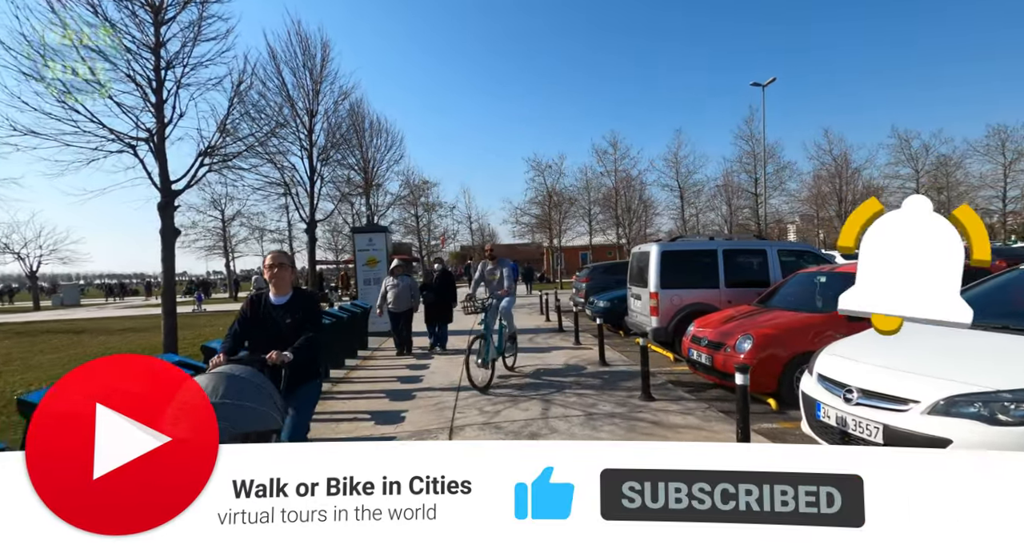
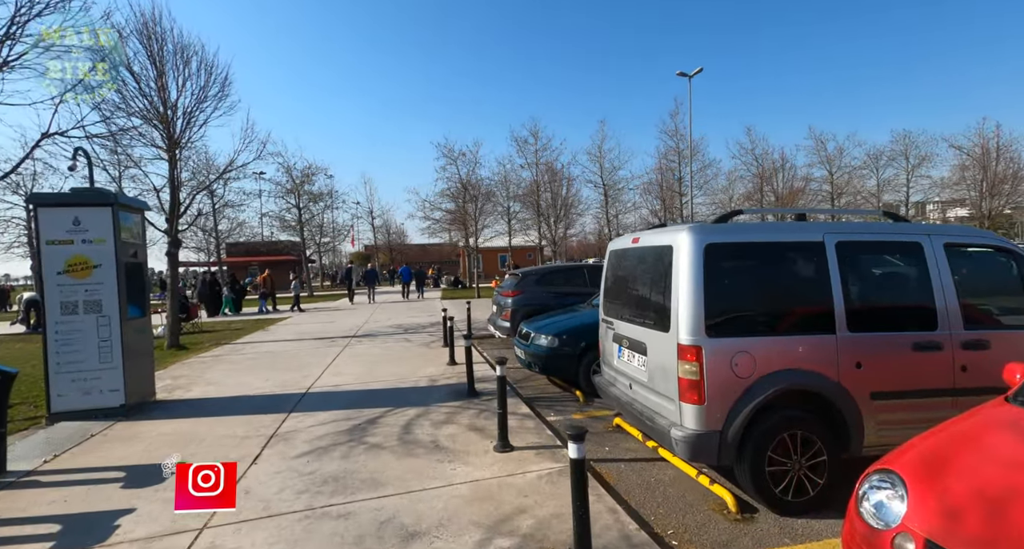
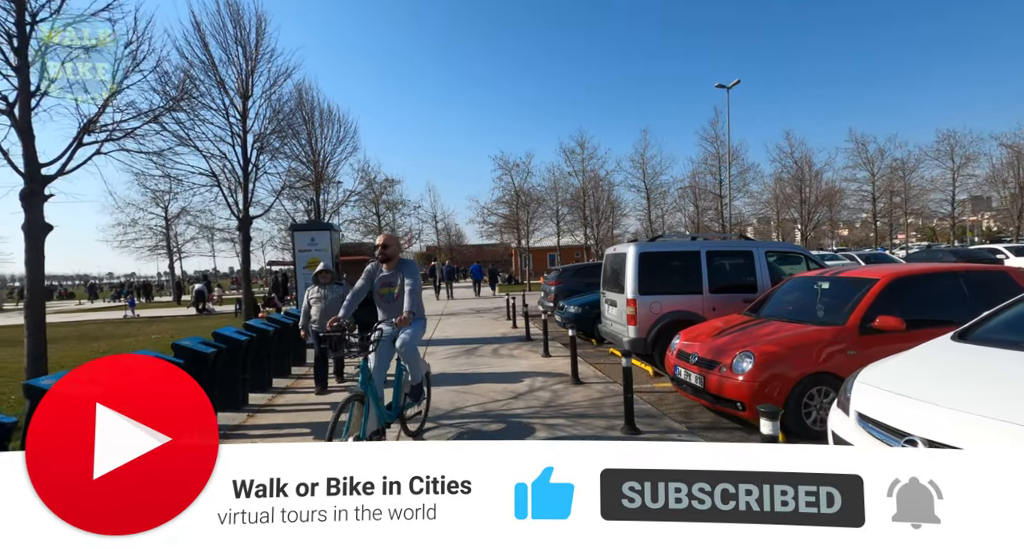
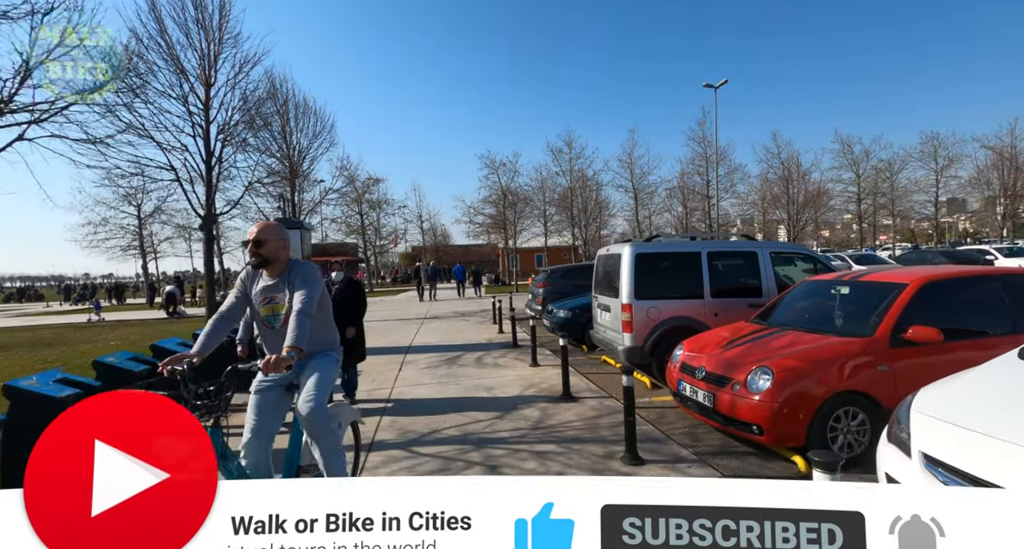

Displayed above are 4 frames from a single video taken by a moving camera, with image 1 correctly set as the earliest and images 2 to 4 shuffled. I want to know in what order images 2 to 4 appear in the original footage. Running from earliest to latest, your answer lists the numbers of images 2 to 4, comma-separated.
3, 4, 2
